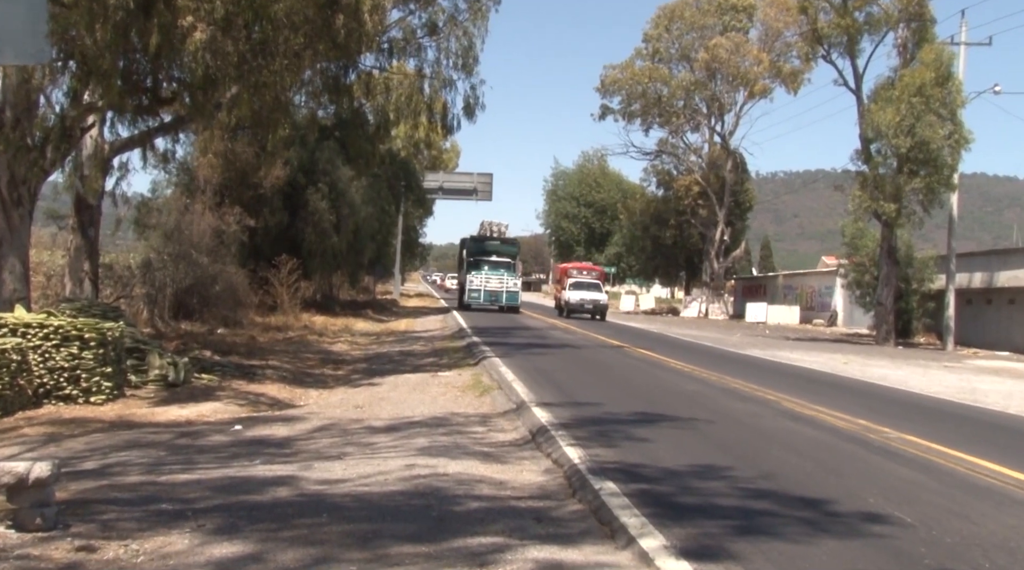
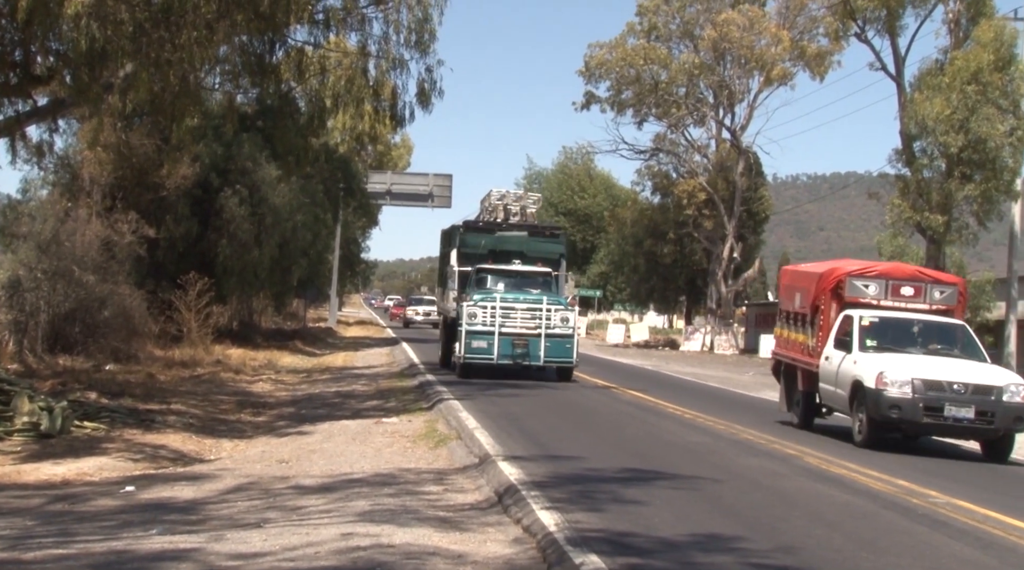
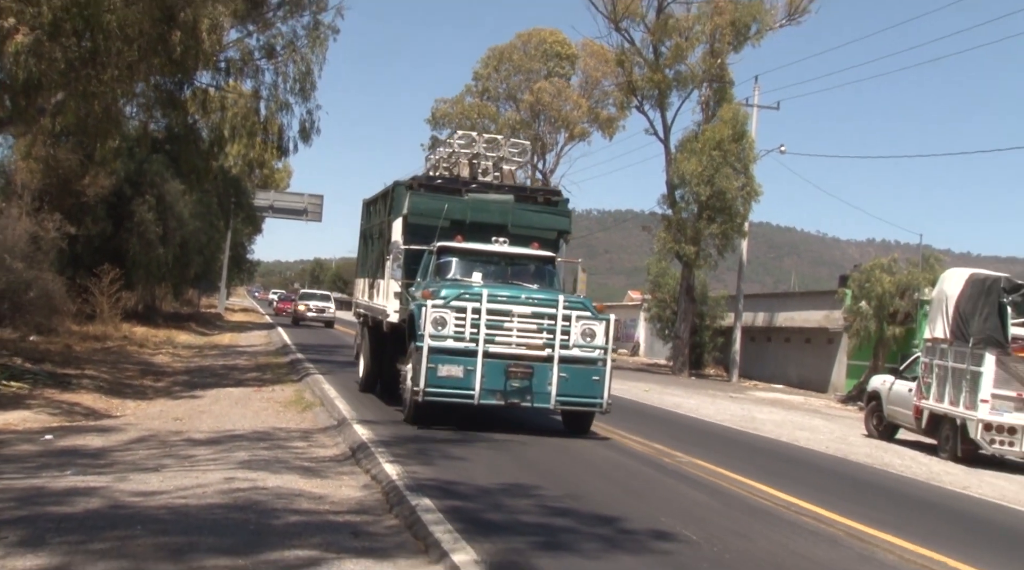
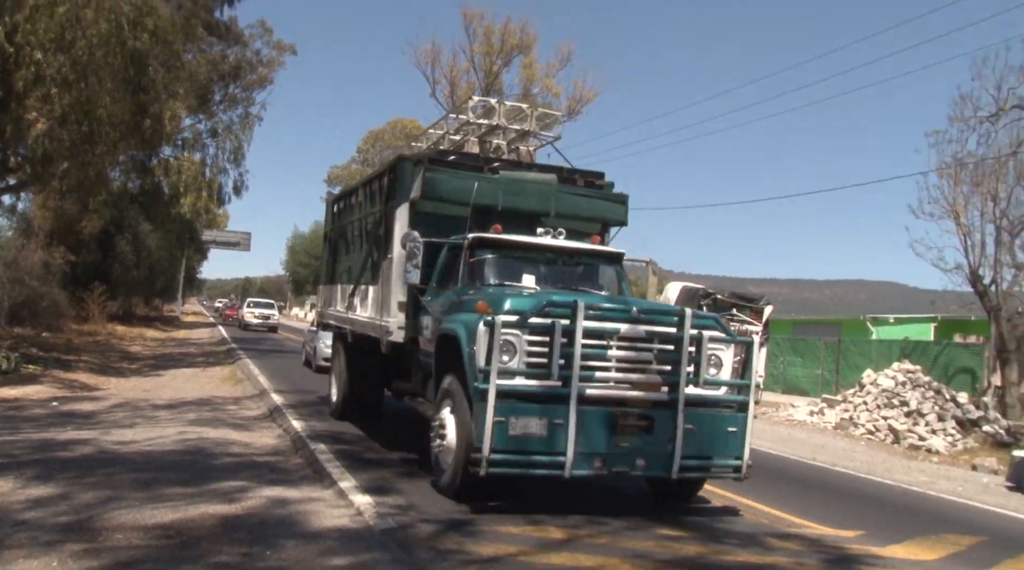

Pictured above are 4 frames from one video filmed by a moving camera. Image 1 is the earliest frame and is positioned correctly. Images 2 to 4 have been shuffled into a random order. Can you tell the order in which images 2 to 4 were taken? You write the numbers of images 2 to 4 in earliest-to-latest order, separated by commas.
2, 3, 4
